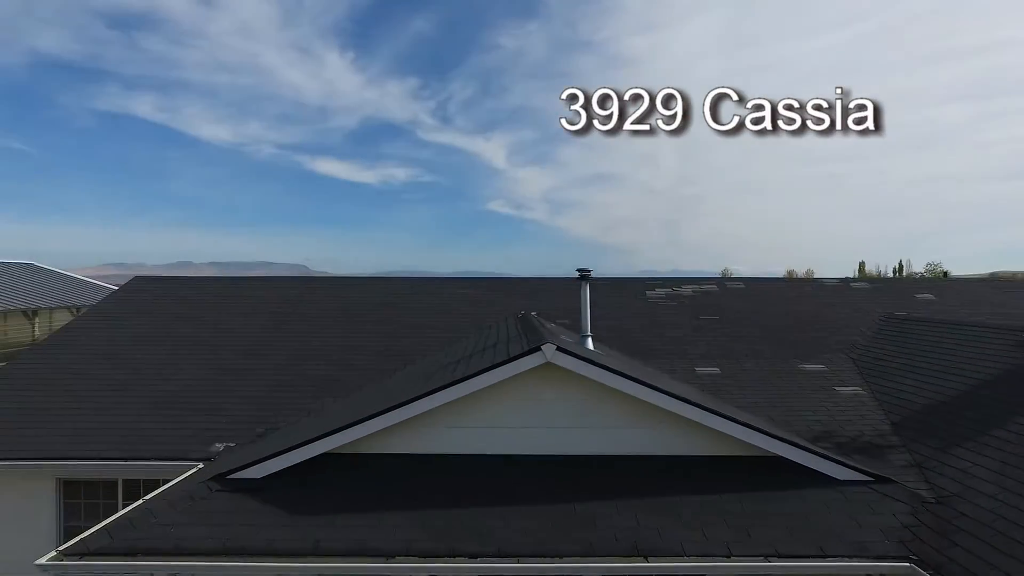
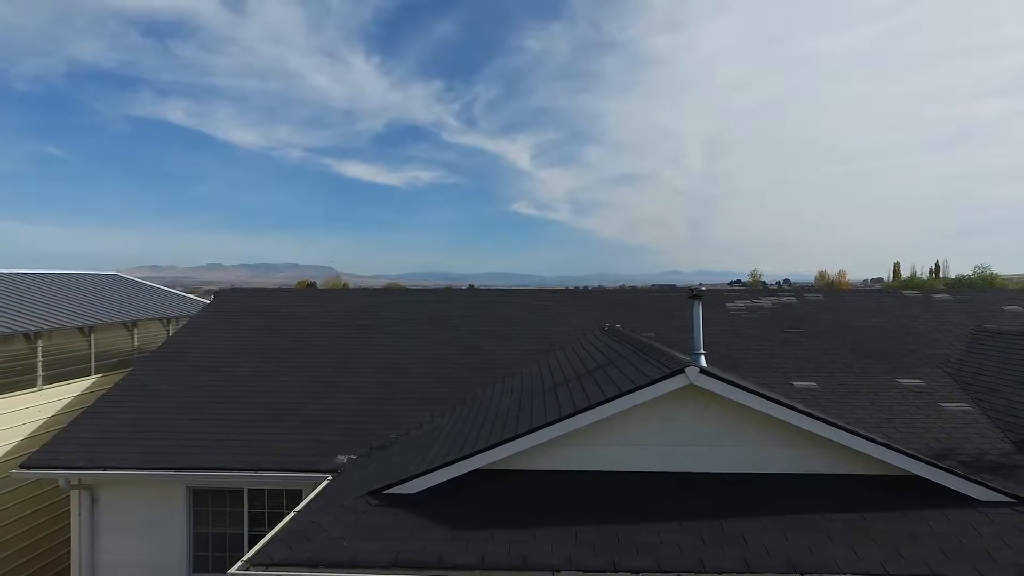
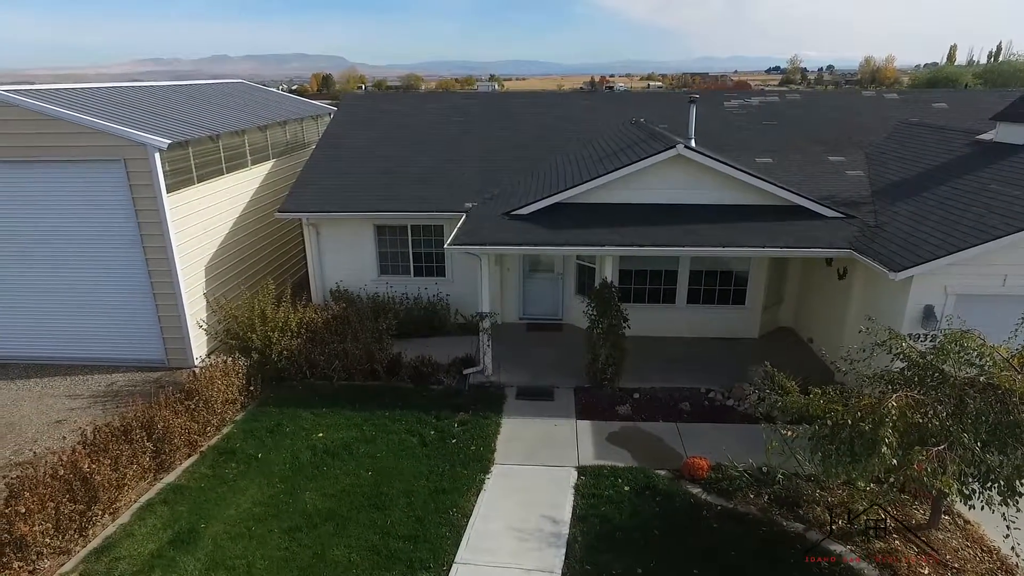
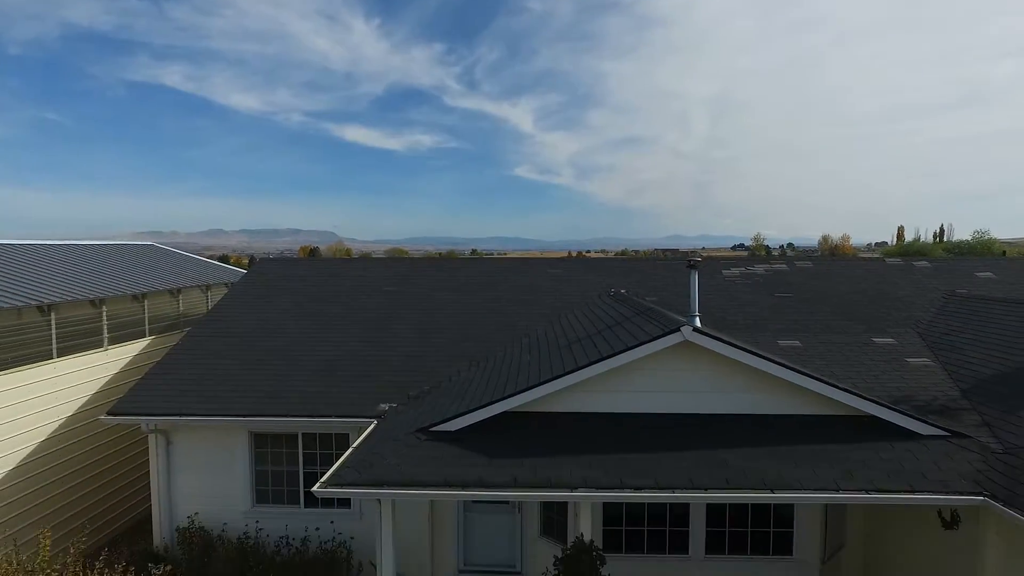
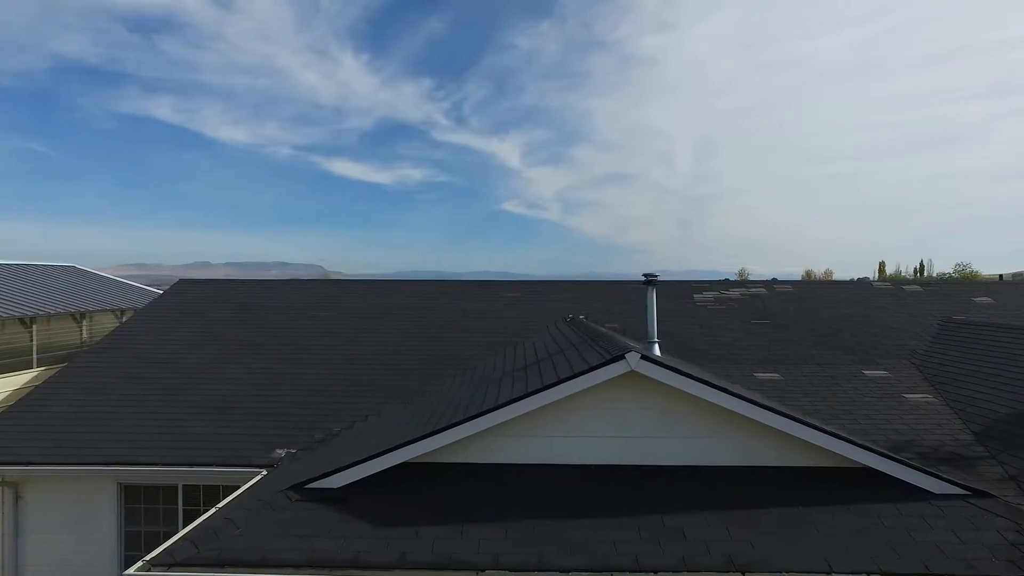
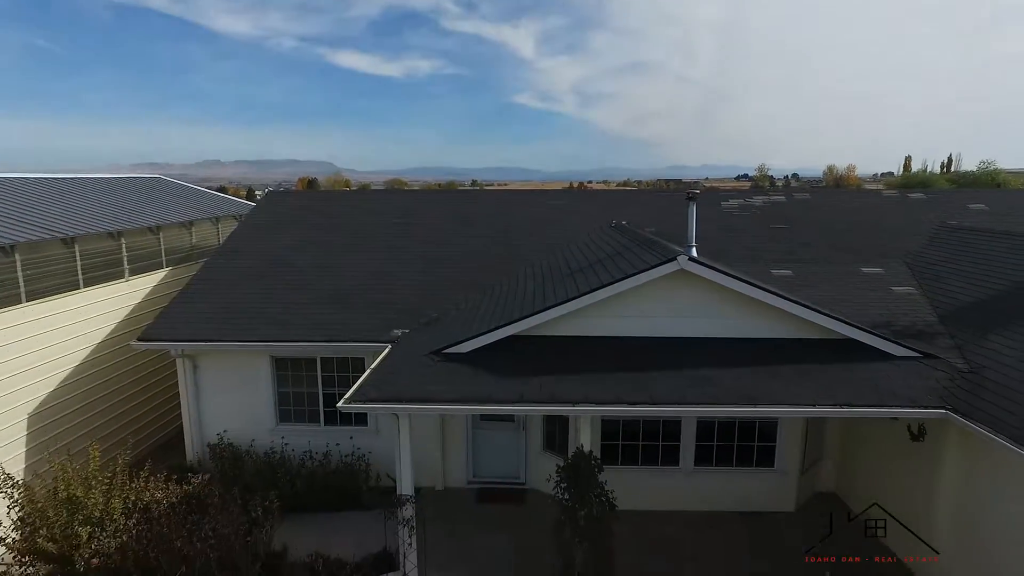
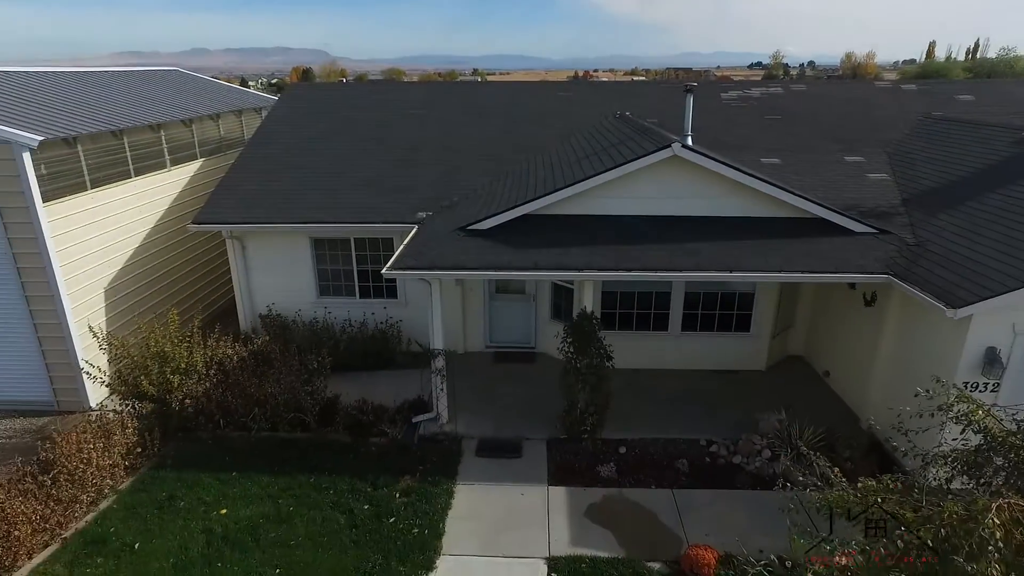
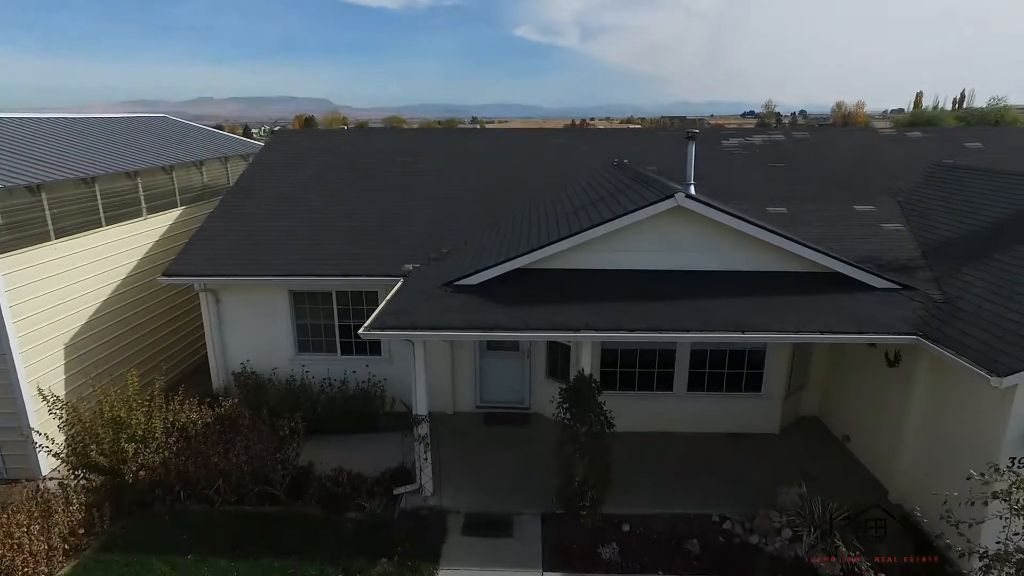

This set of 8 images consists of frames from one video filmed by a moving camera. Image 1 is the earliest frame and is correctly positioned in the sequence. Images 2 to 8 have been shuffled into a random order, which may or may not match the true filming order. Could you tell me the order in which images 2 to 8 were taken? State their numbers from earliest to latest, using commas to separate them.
5, 2, 4, 6, 8, 7, 3
